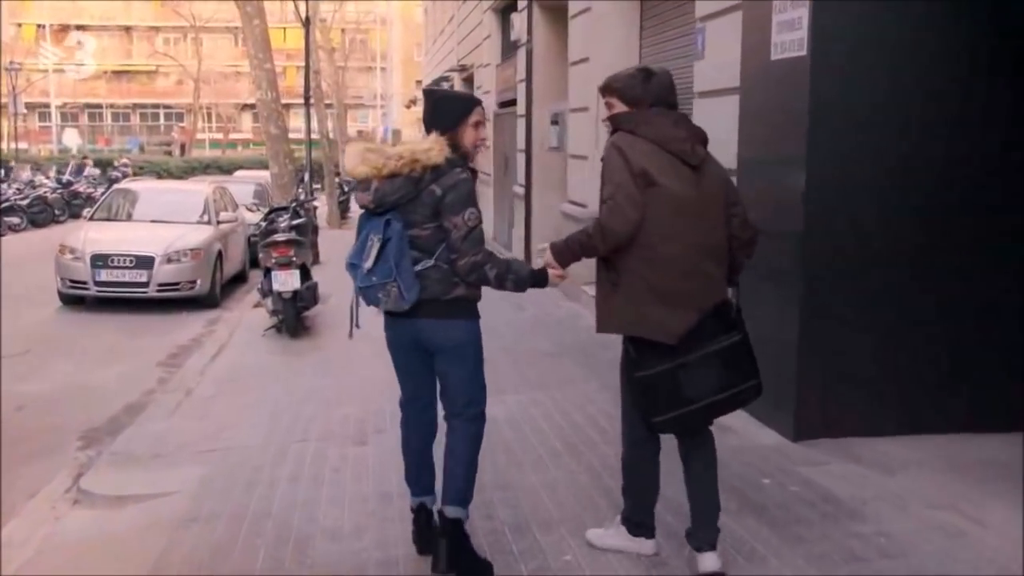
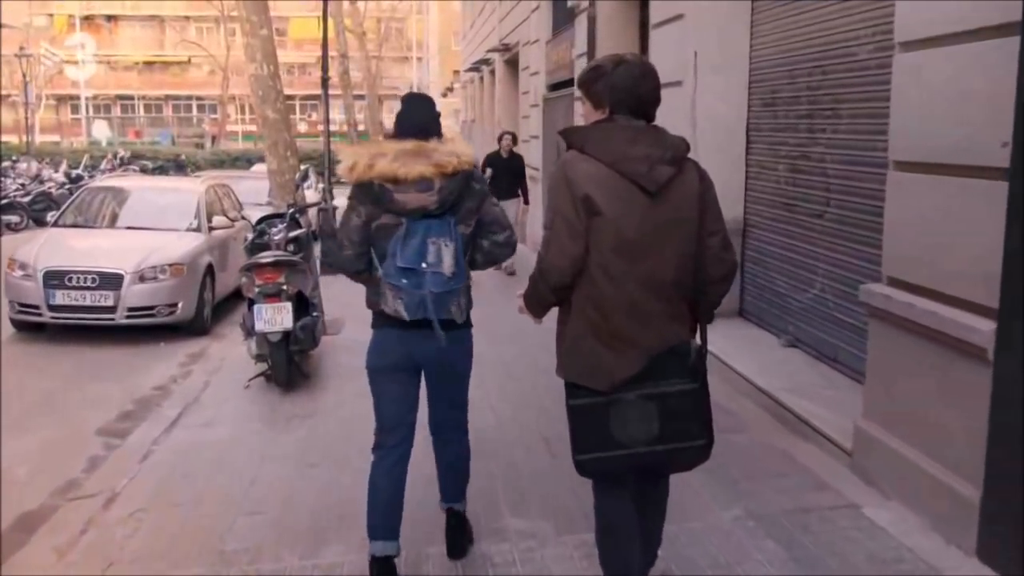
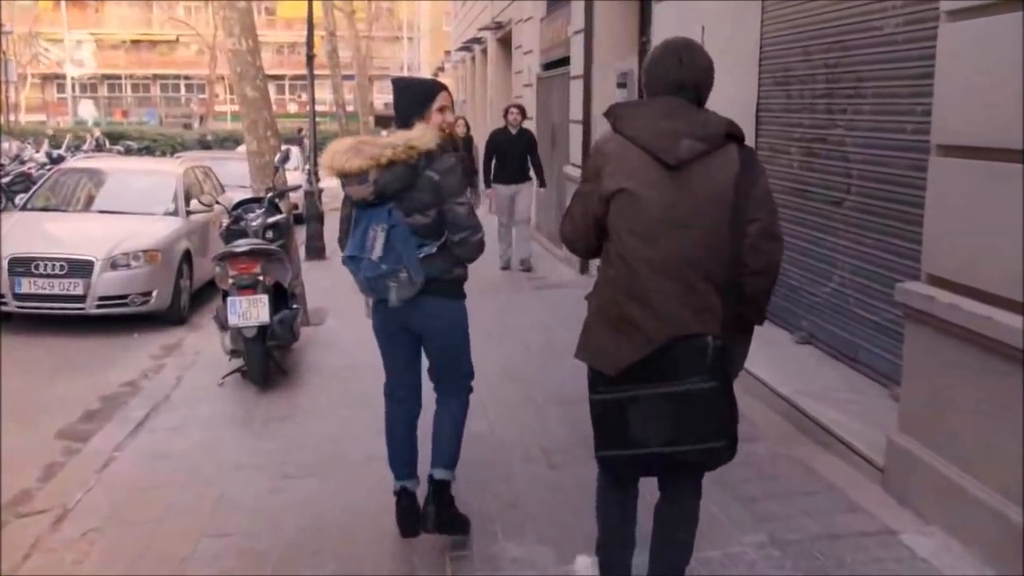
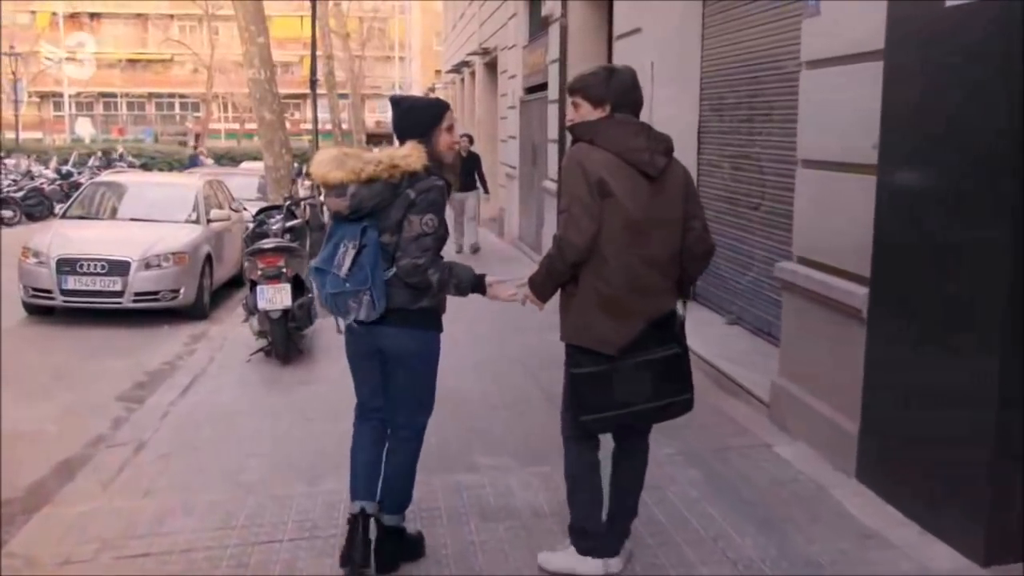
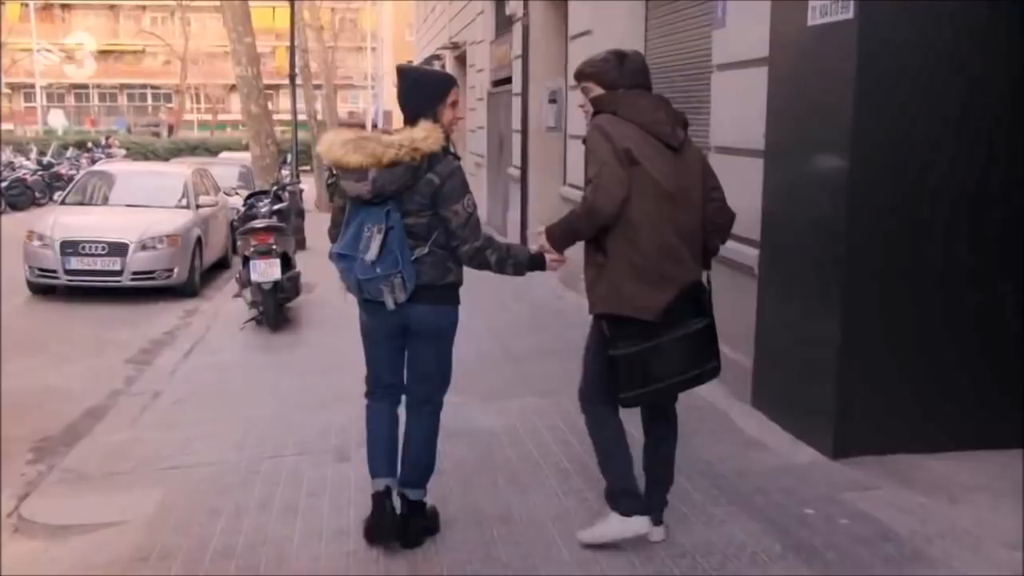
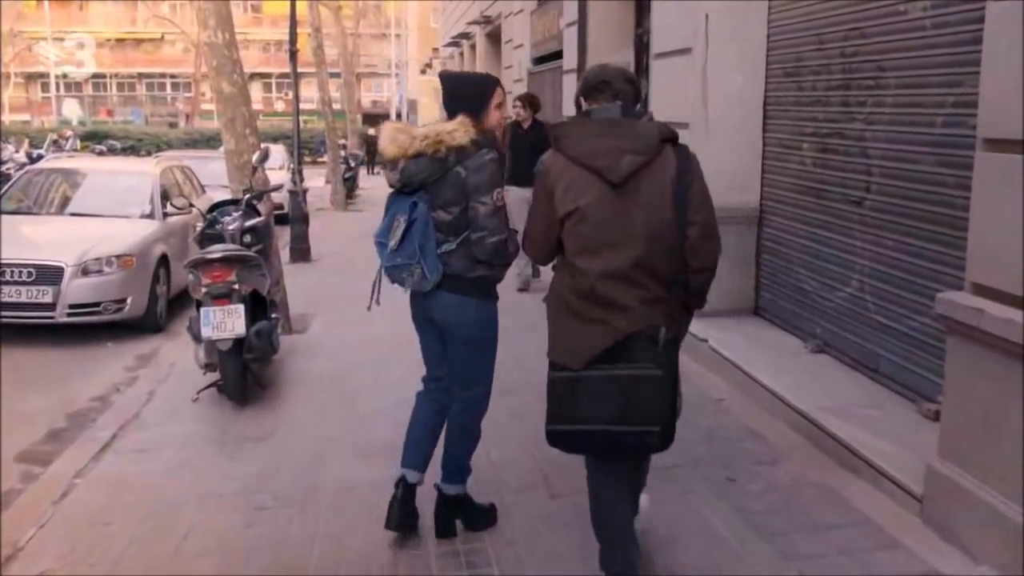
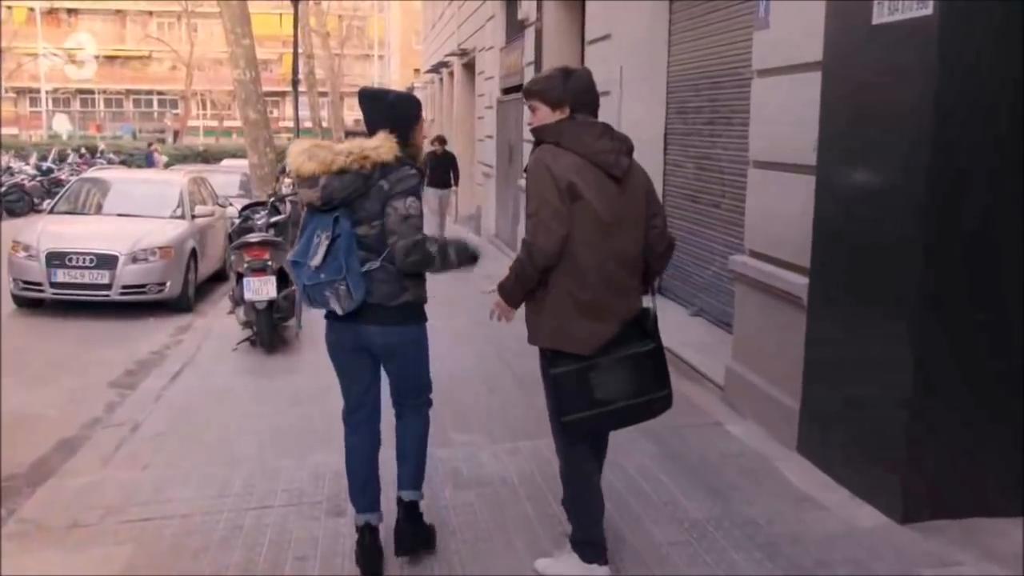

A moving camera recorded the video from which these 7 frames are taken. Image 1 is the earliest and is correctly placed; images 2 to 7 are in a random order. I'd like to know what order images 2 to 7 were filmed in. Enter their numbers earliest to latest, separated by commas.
5, 7, 4, 2, 3, 6
